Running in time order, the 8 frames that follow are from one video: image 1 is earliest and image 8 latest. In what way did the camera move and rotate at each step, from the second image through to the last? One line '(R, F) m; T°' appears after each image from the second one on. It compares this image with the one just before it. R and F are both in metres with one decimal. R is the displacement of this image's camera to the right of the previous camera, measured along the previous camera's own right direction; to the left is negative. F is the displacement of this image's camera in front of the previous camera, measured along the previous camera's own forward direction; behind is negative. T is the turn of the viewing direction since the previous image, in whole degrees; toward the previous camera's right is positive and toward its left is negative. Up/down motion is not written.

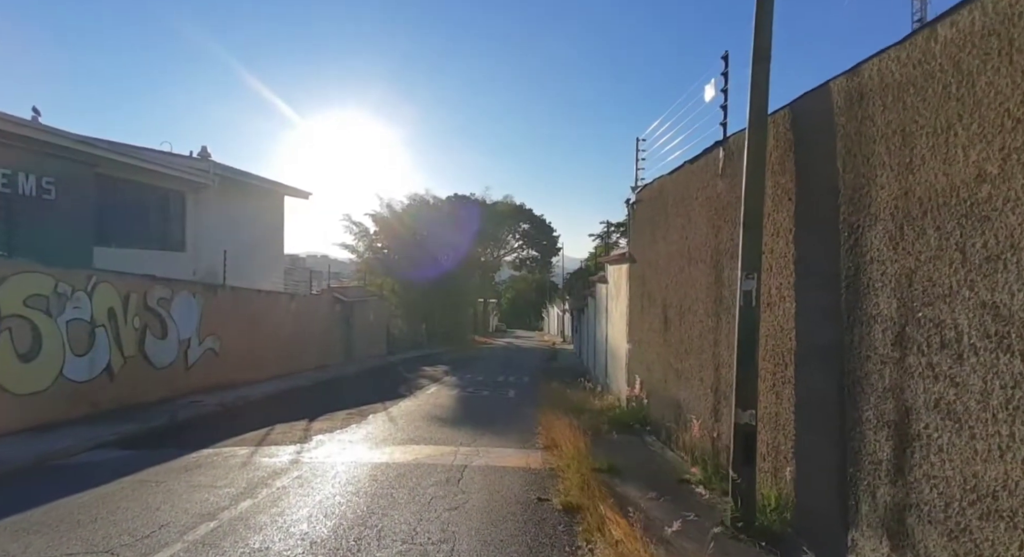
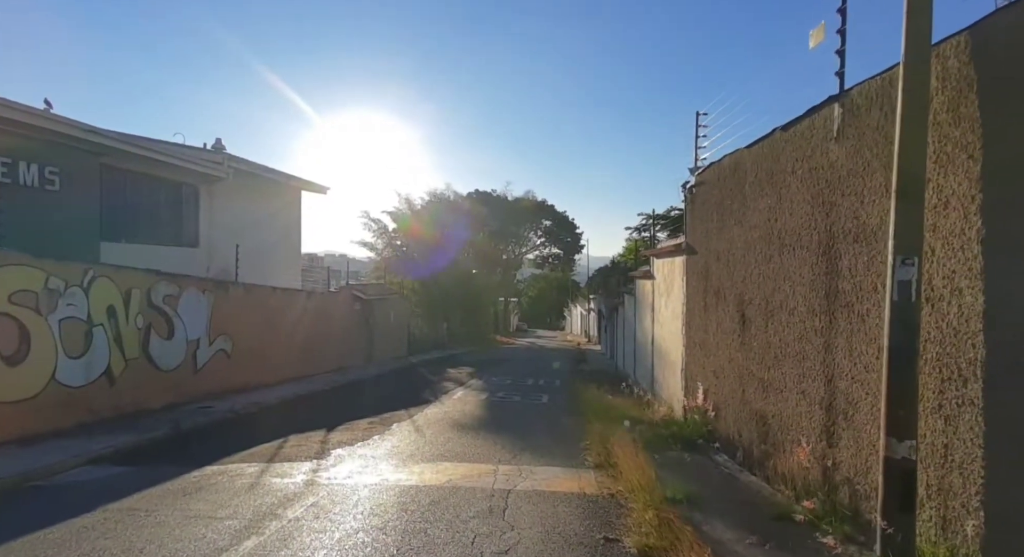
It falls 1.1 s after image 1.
(-0.4, +1.2) m; -2°
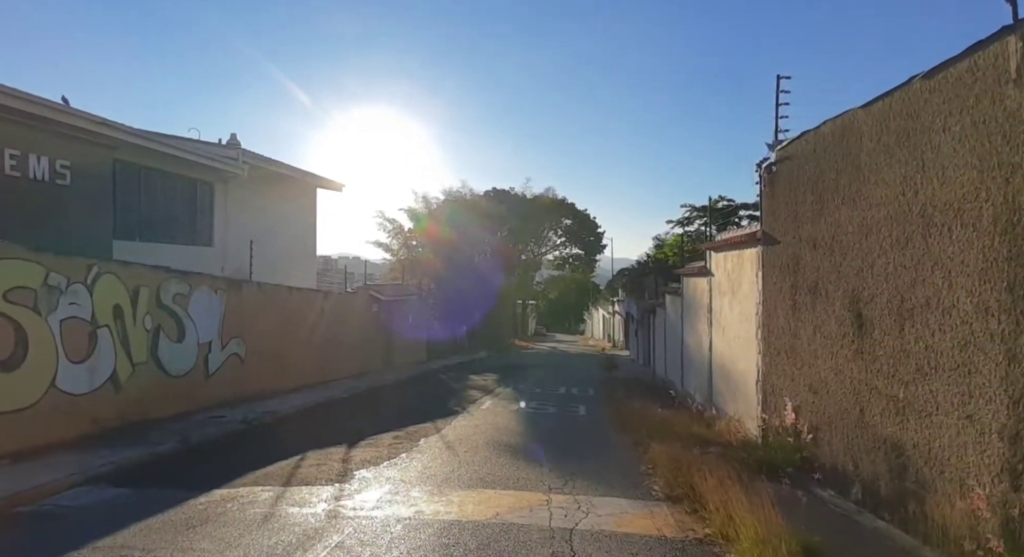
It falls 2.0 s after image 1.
(-0.5, +1.1) m; -1°
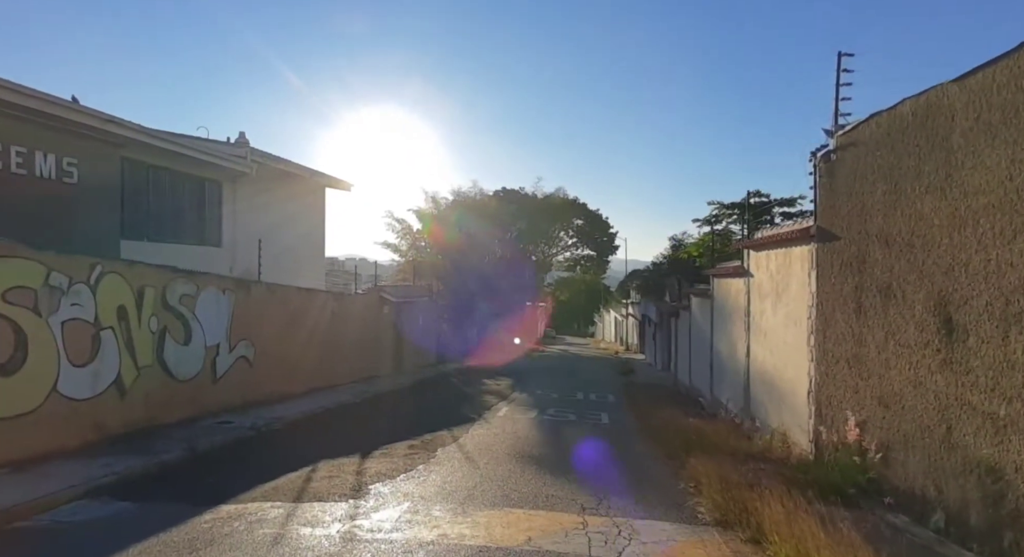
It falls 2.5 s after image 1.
(-0.2, +0.5) m; -1°
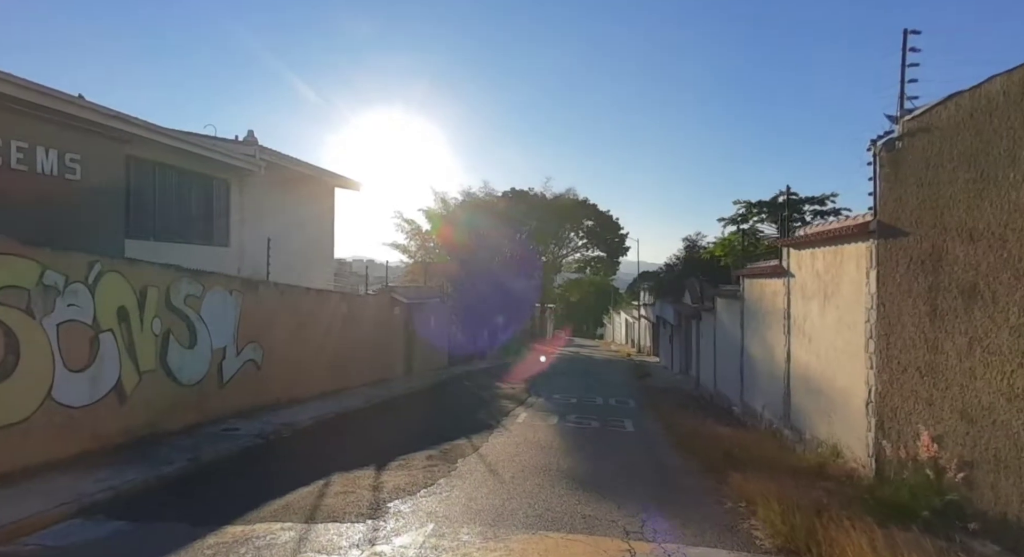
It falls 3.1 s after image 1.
(-0.3, +0.6) m; -1°
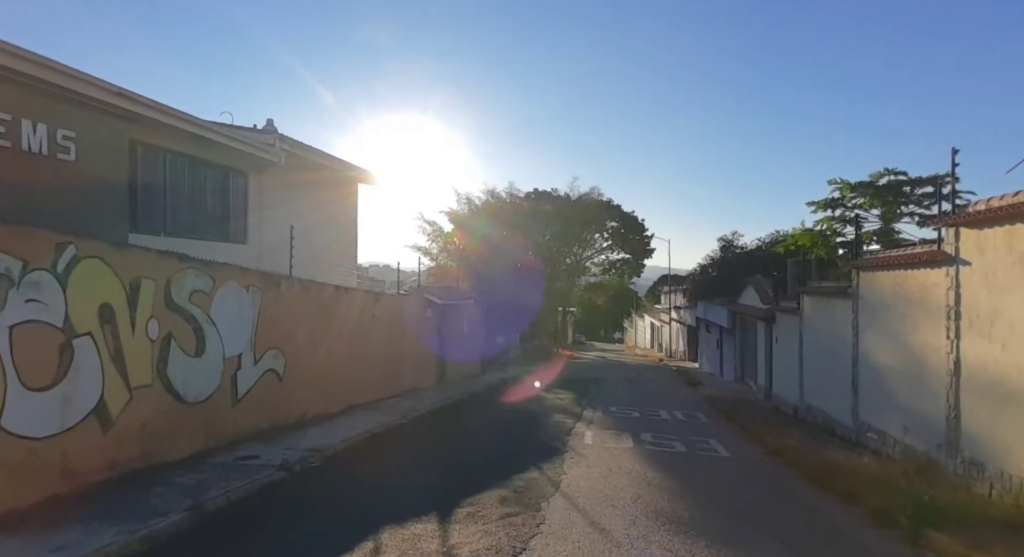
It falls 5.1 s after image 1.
(-1.0, +2.0) m; -1°
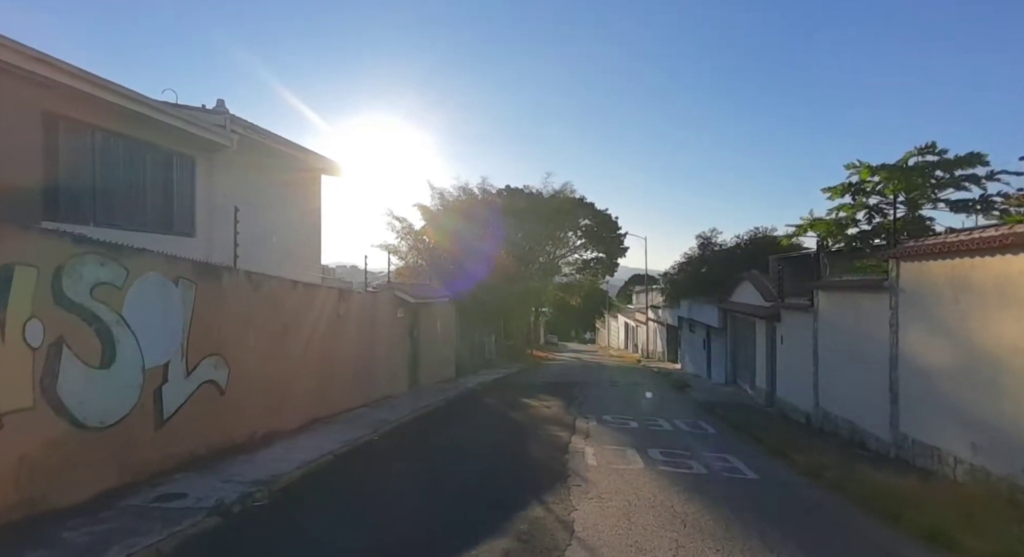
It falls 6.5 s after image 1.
(-0.3, +1.6) m; +3°
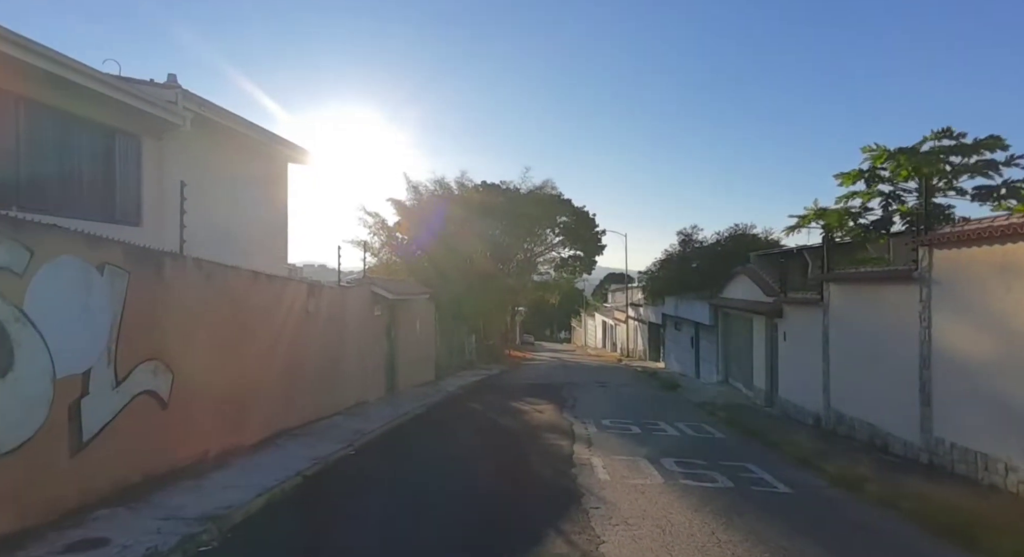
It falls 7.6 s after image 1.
(-0.4, +1.2) m; +3°
